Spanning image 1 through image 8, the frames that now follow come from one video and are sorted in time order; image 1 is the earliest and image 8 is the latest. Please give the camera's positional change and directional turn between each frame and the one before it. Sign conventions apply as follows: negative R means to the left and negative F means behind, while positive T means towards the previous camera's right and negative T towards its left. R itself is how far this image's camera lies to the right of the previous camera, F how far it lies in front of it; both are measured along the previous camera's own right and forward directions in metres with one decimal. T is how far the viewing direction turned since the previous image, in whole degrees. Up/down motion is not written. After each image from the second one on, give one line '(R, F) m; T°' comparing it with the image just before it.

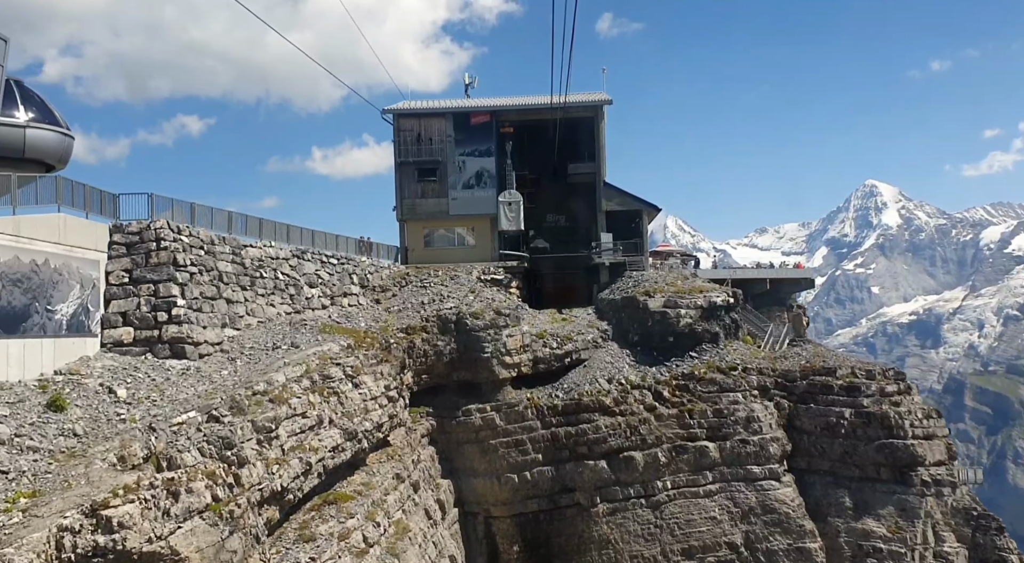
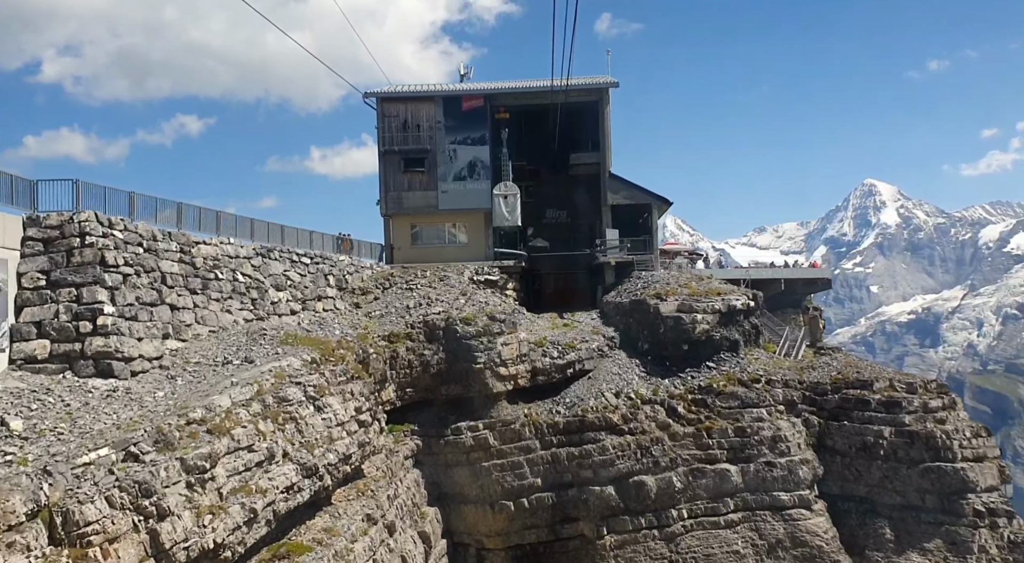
(+0.1, +4.5) m; 0°
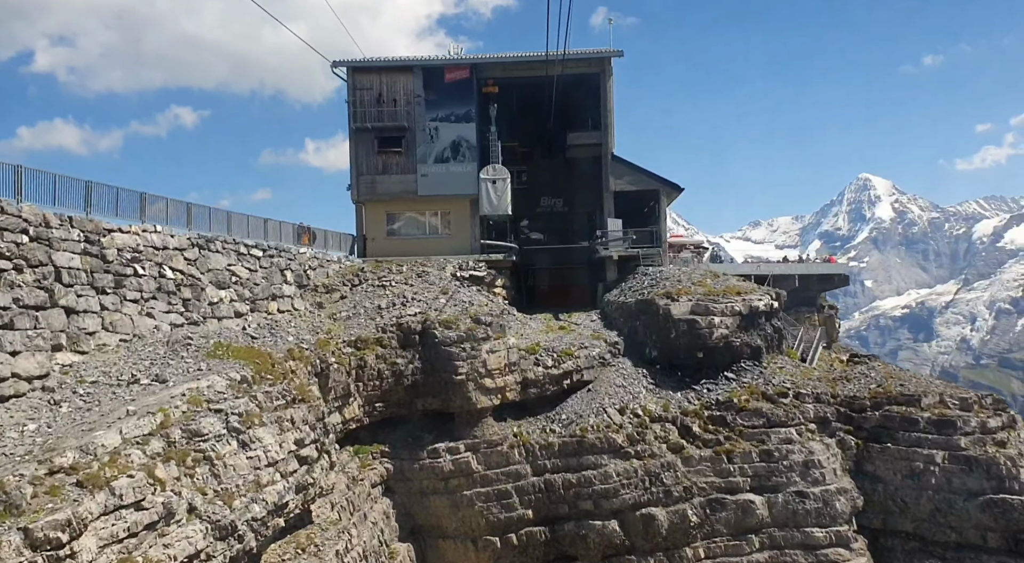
(+0.3, +5.2) m; 0°
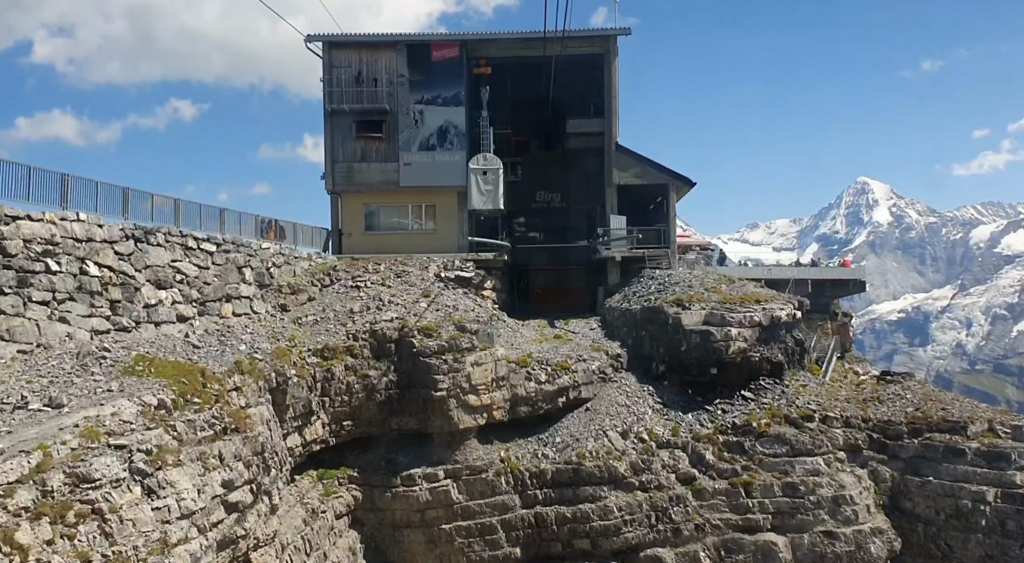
(+0.2, +3.9) m; 0°
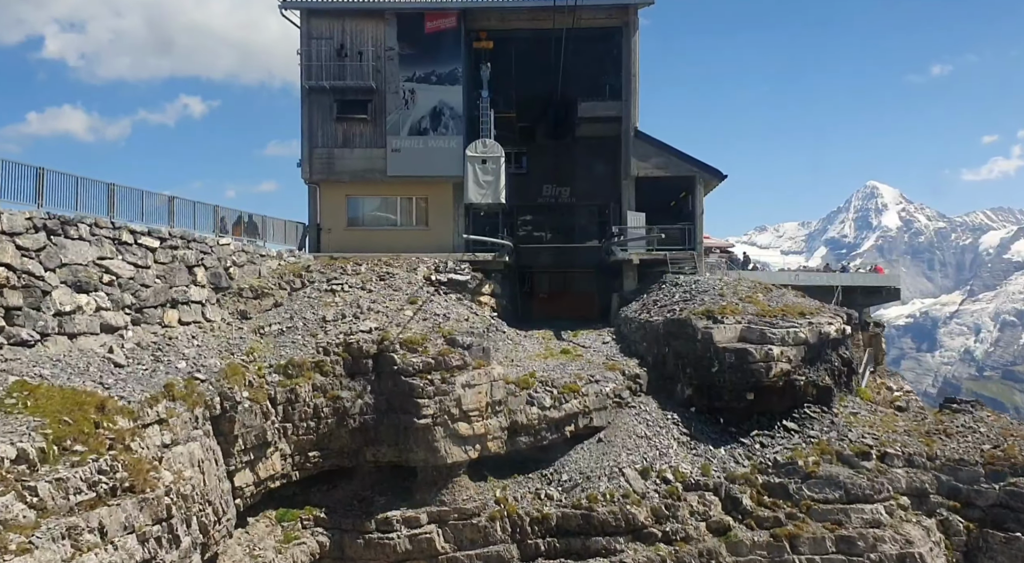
(+0.2, +4.4) m; 0°
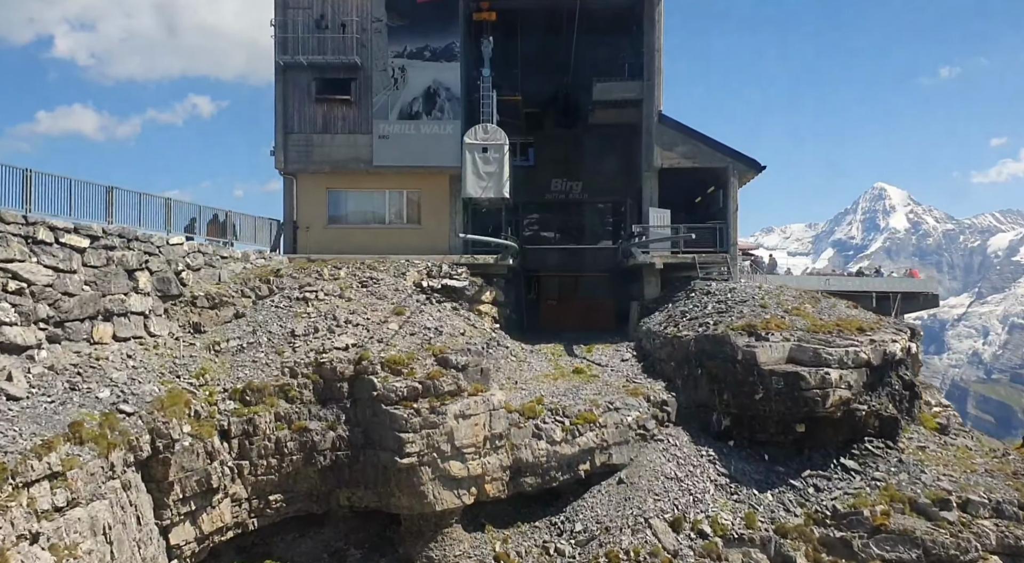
(+0.1, +4.0) m; 0°
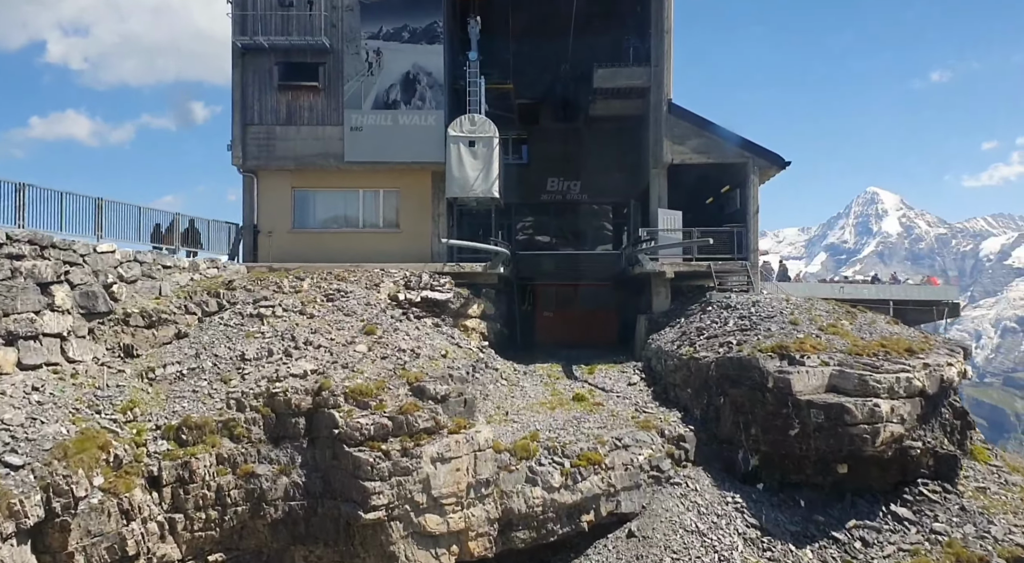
(+0.1, +3.2) m; 0°
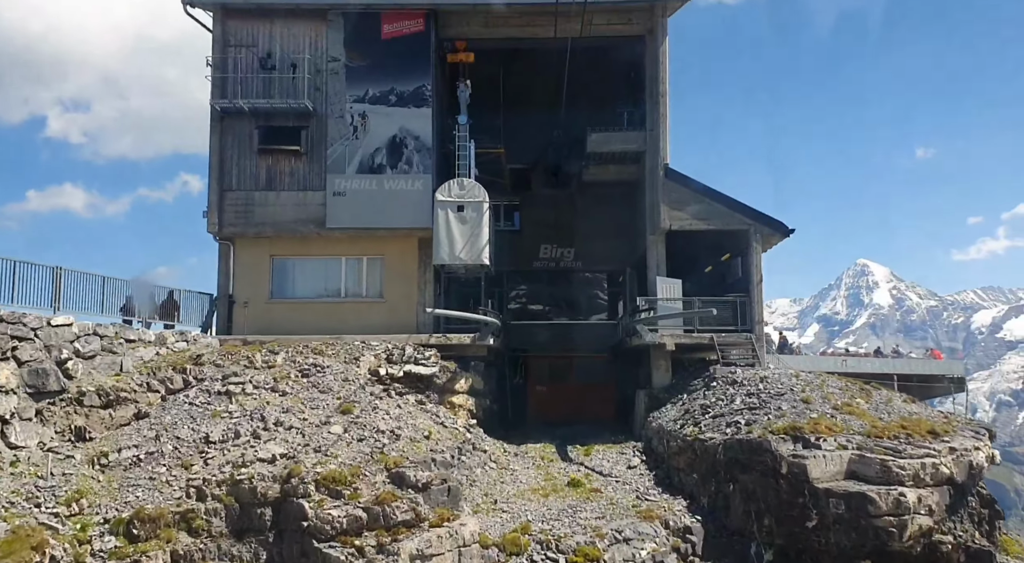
(+0.1, +1.3) m; 0°
